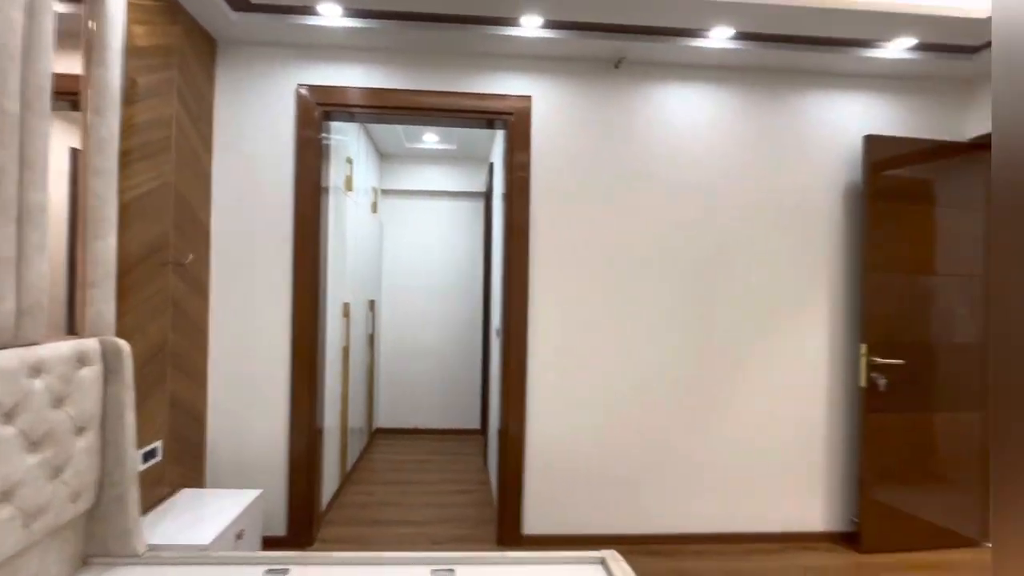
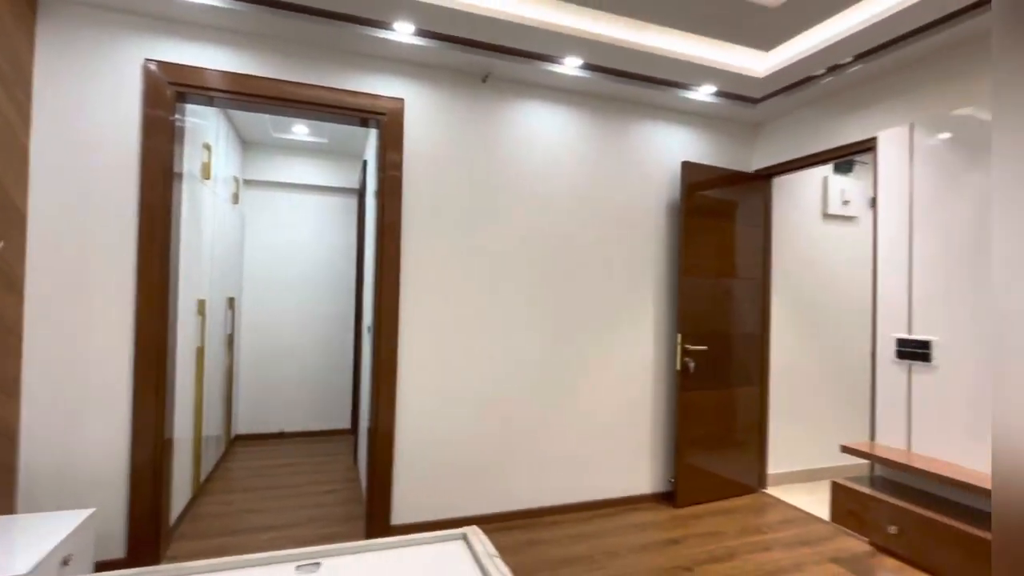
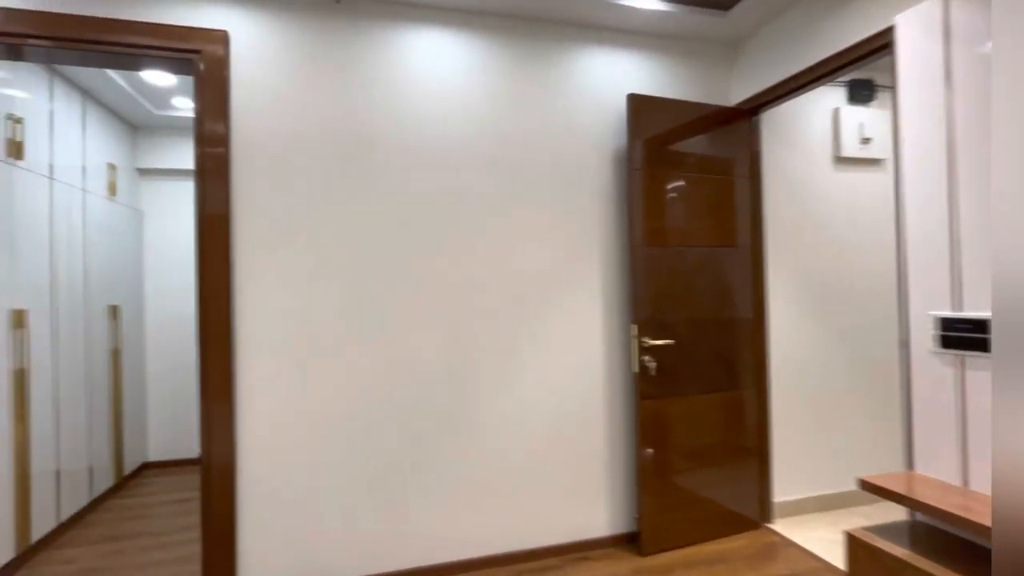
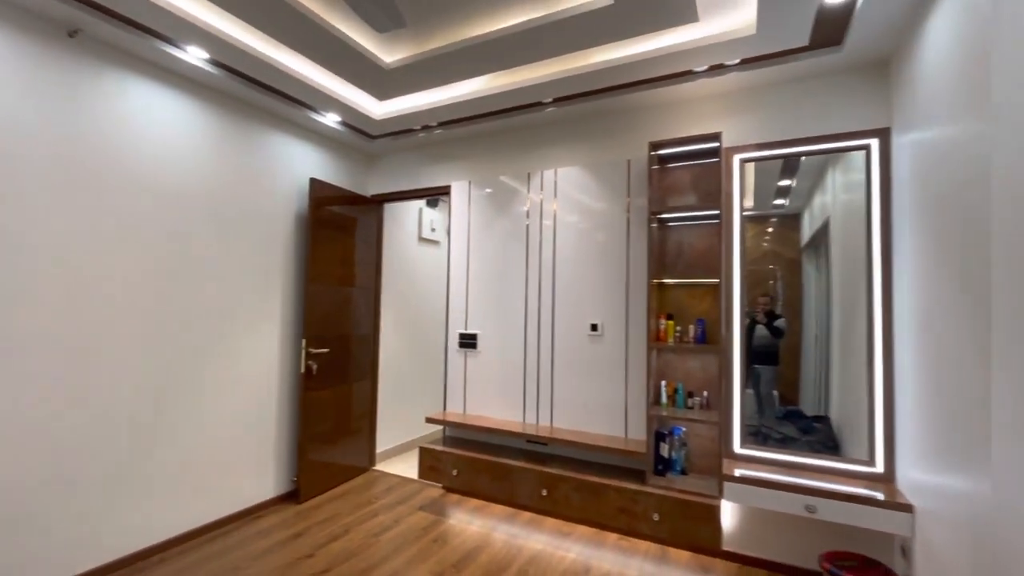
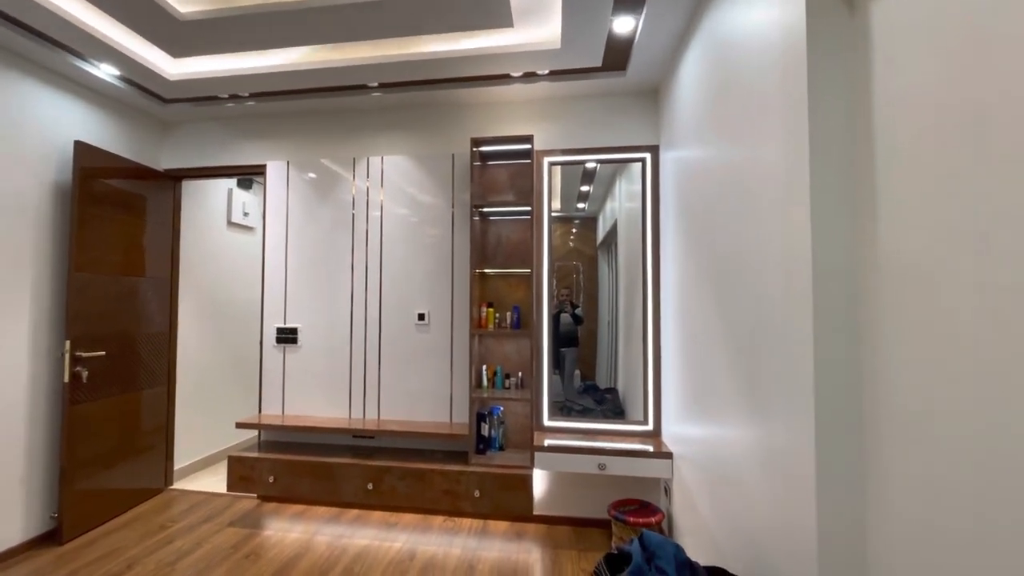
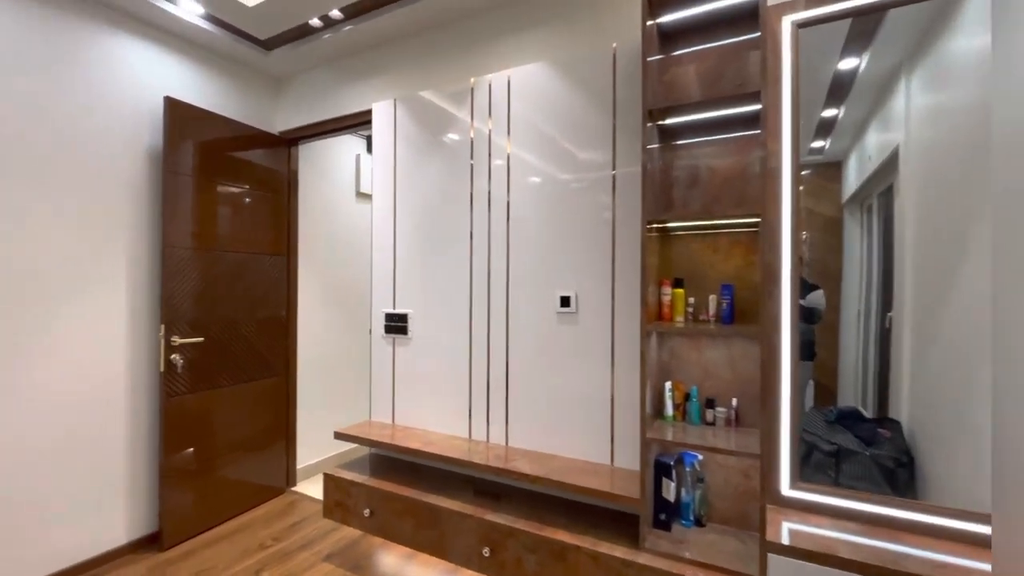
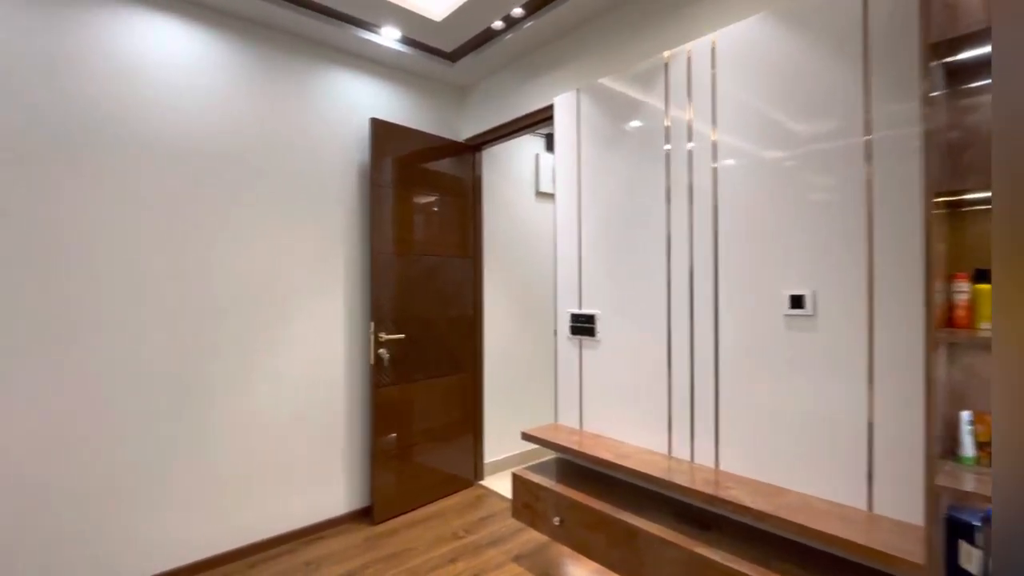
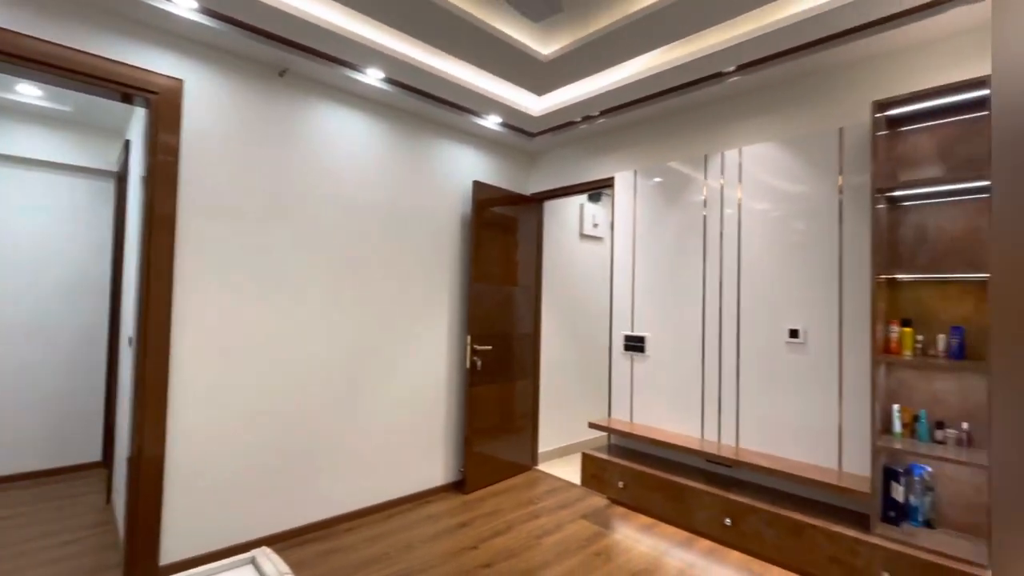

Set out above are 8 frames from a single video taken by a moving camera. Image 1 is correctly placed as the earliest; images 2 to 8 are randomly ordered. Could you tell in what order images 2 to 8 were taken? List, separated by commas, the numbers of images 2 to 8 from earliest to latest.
2, 8, 4, 5, 6, 7, 3
